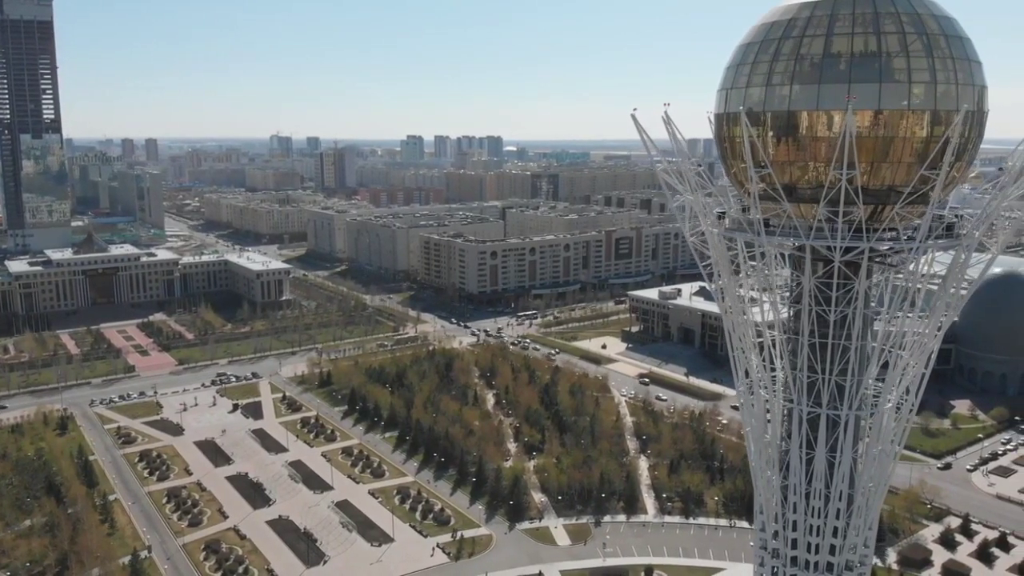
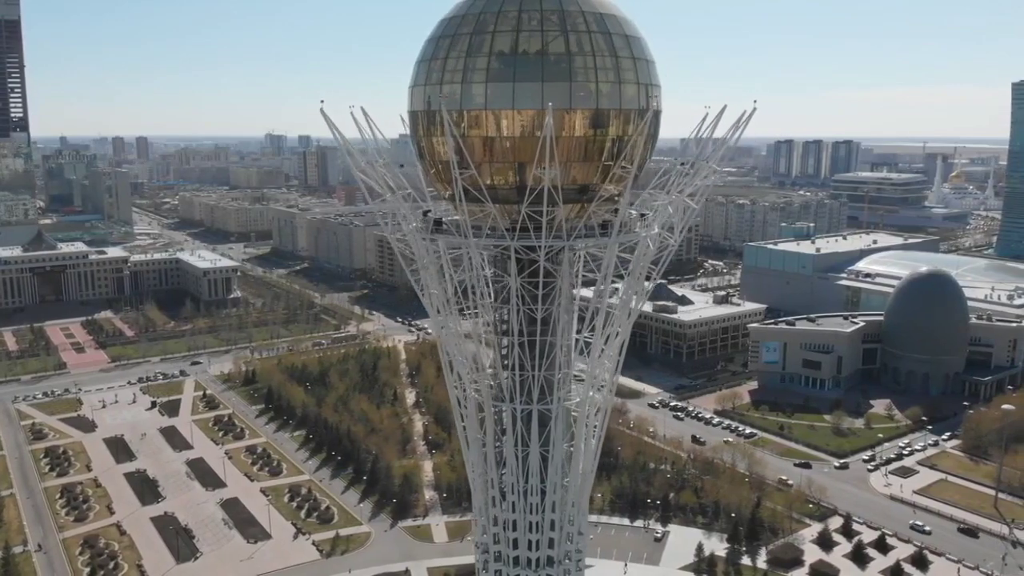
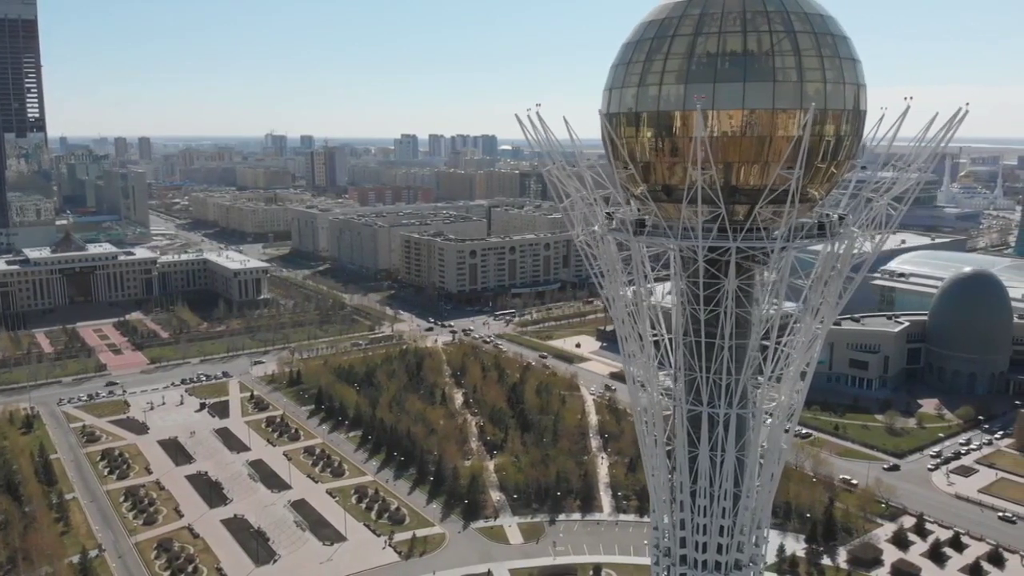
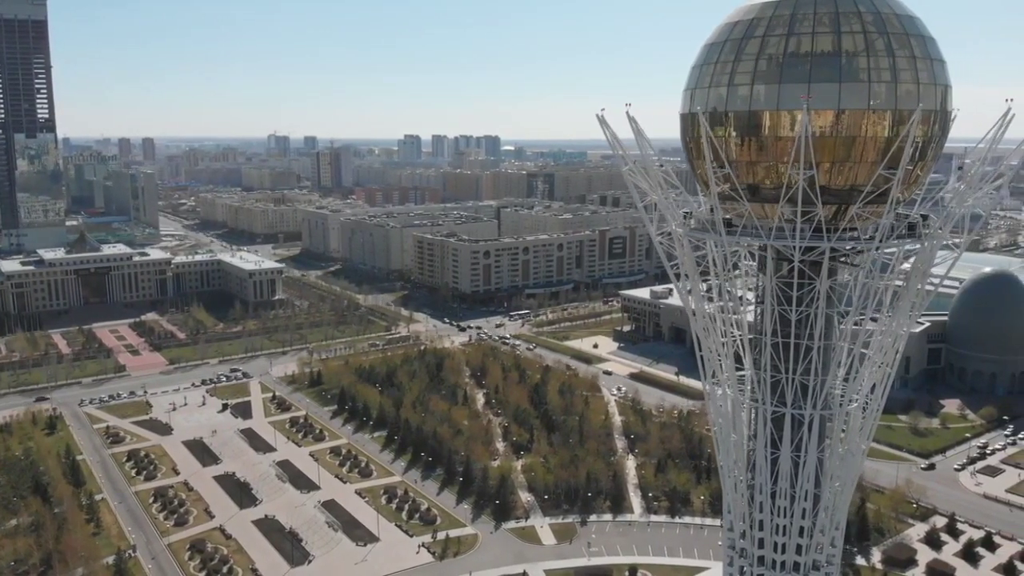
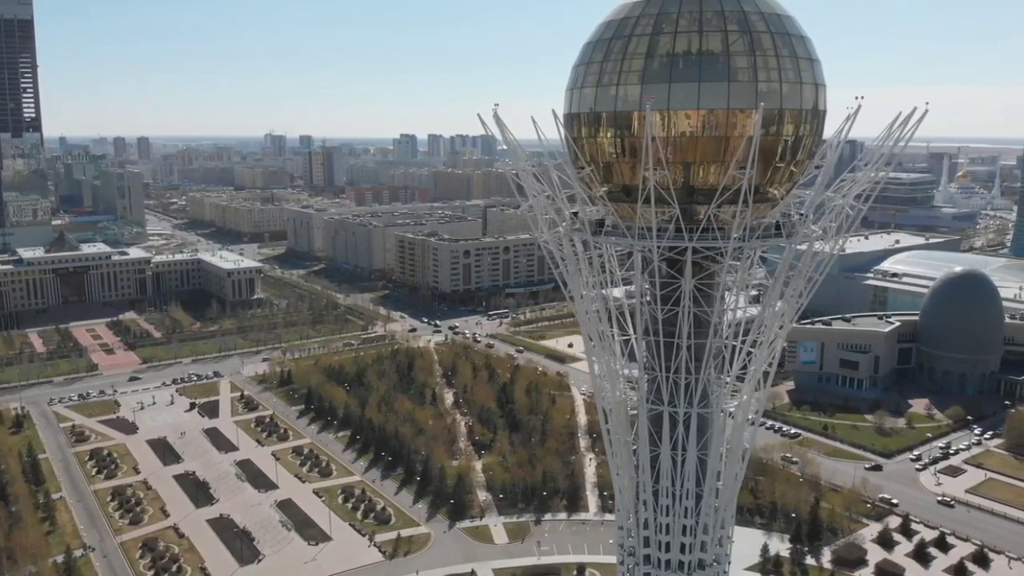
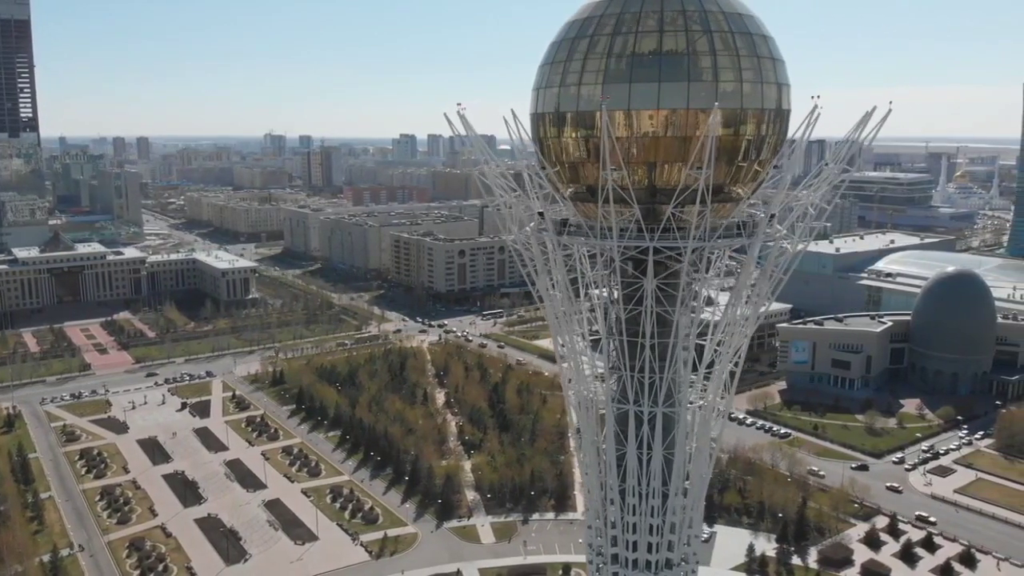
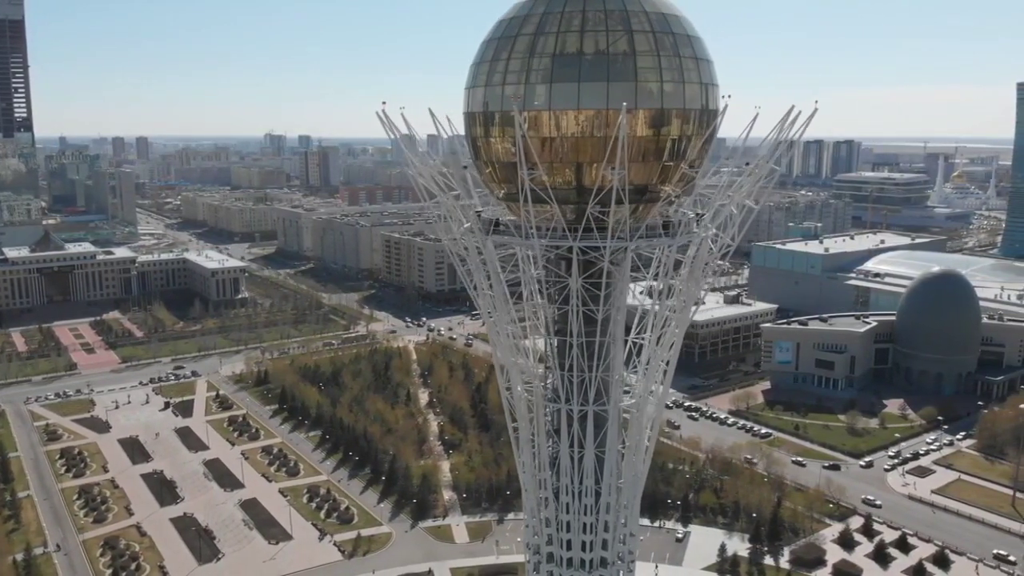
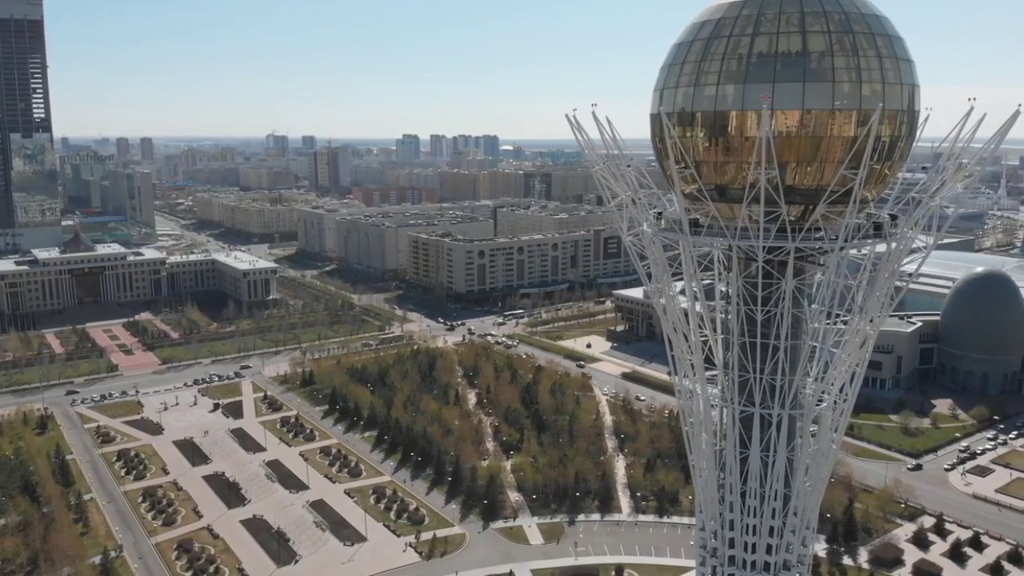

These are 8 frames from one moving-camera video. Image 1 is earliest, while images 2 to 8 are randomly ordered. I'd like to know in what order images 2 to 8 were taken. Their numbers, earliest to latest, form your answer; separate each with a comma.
4, 8, 3, 5, 6, 7, 2
